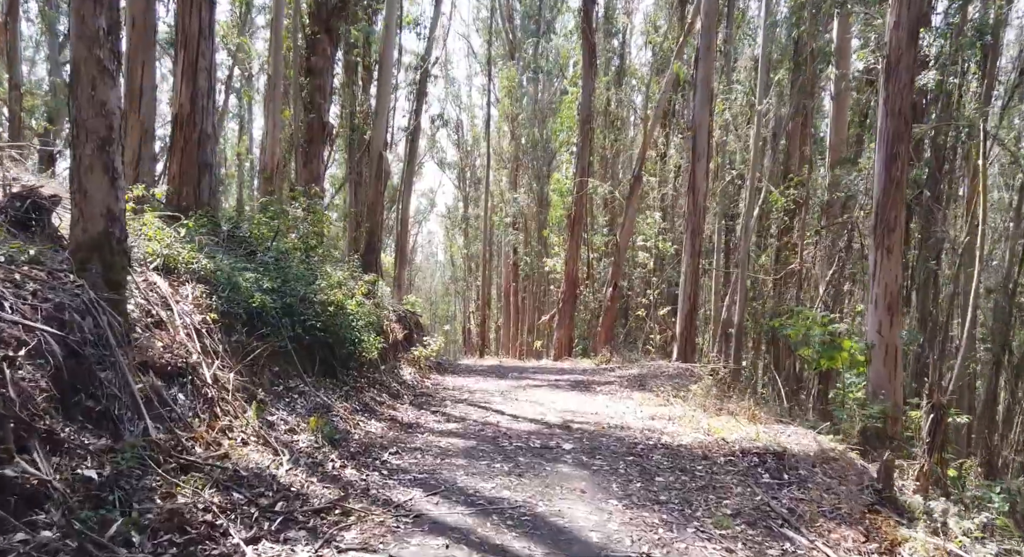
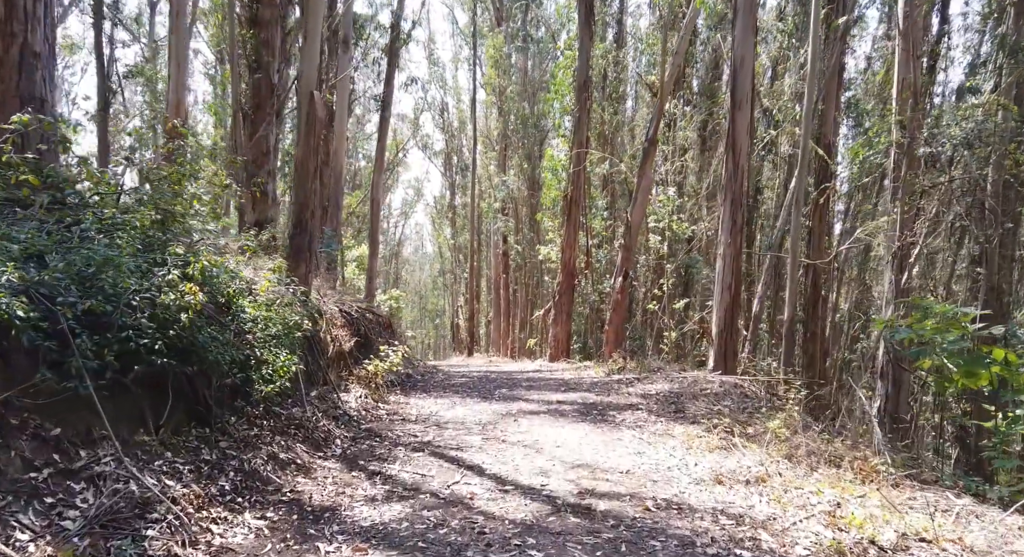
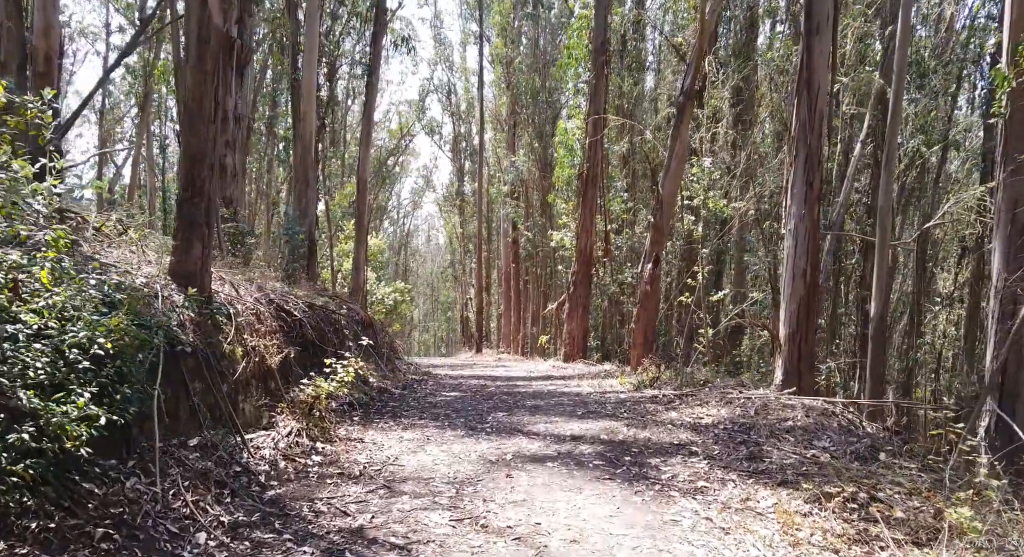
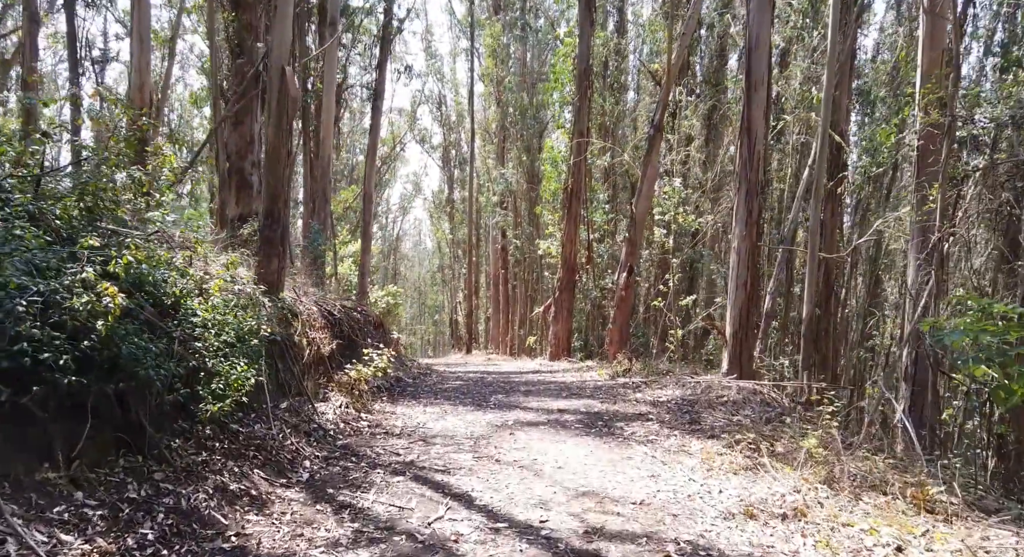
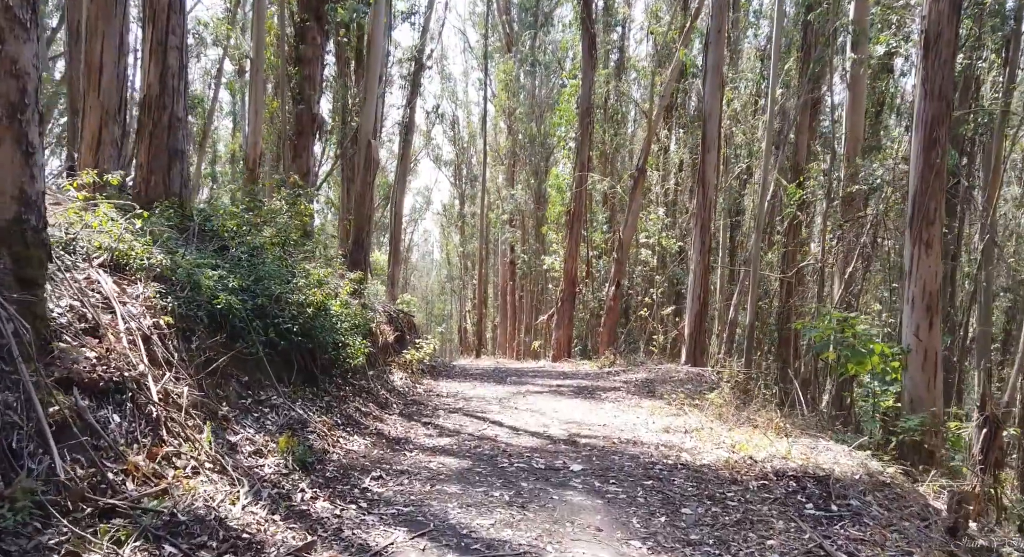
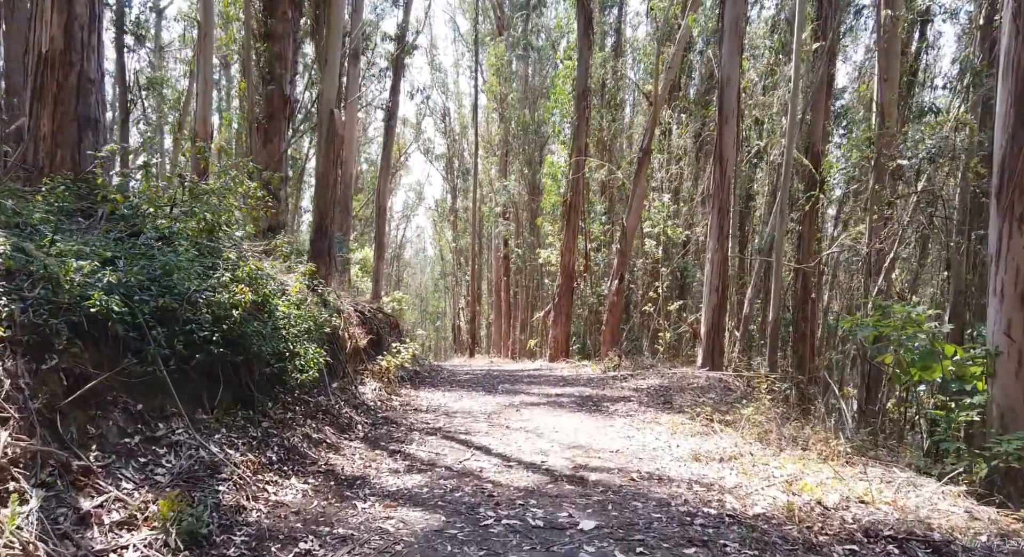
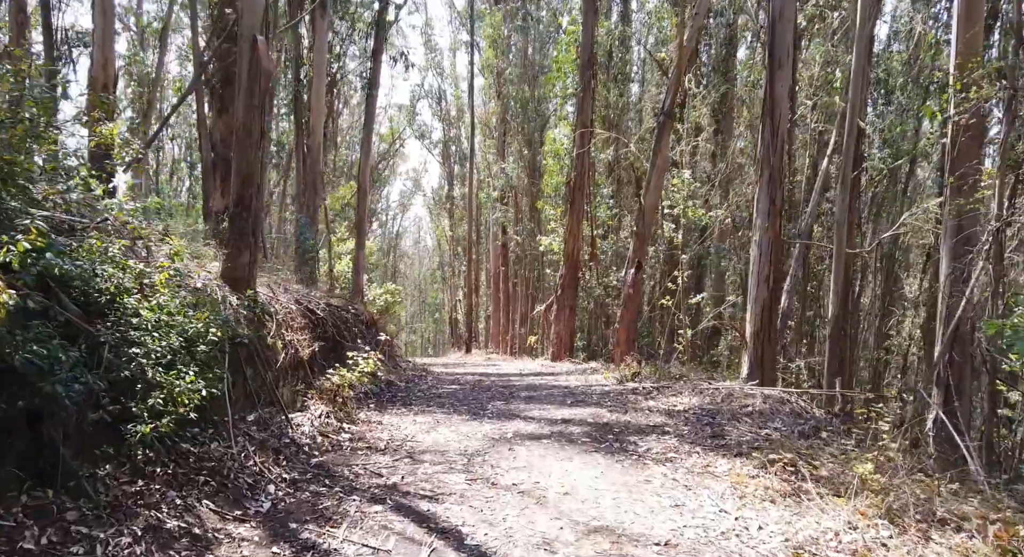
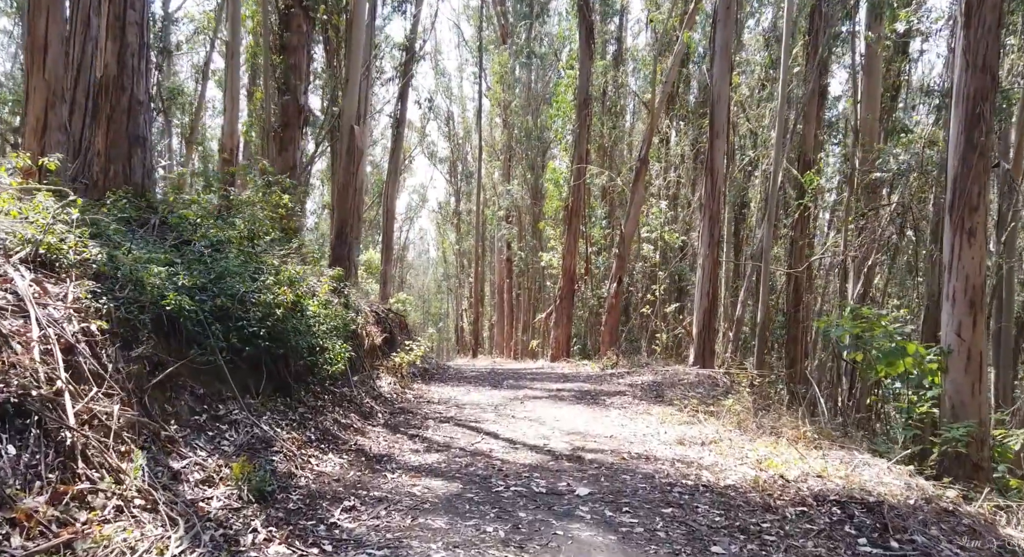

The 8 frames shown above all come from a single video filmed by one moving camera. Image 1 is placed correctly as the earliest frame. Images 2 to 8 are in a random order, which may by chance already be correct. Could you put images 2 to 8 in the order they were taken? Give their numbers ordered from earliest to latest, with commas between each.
5, 8, 6, 2, 4, 7, 3
